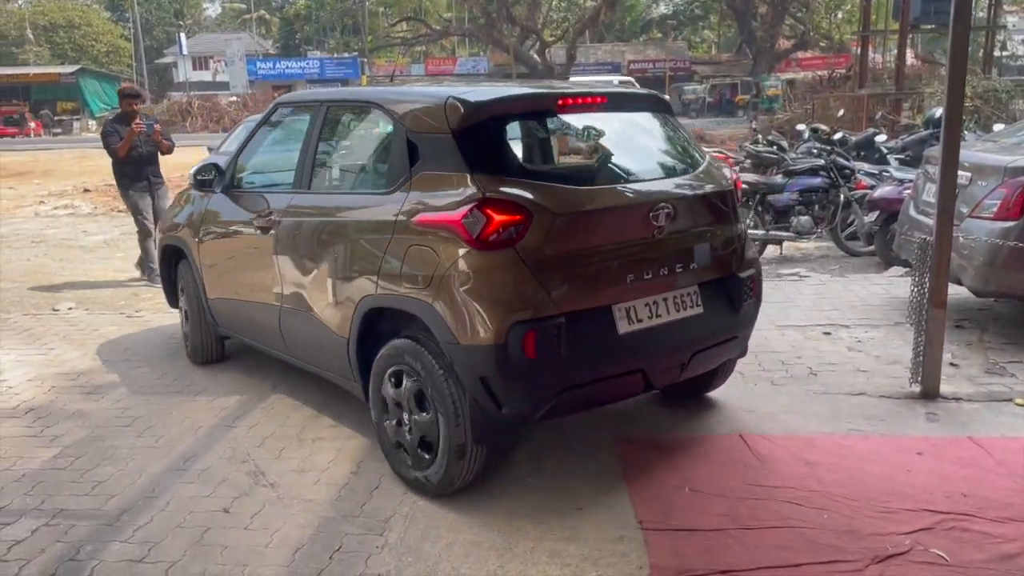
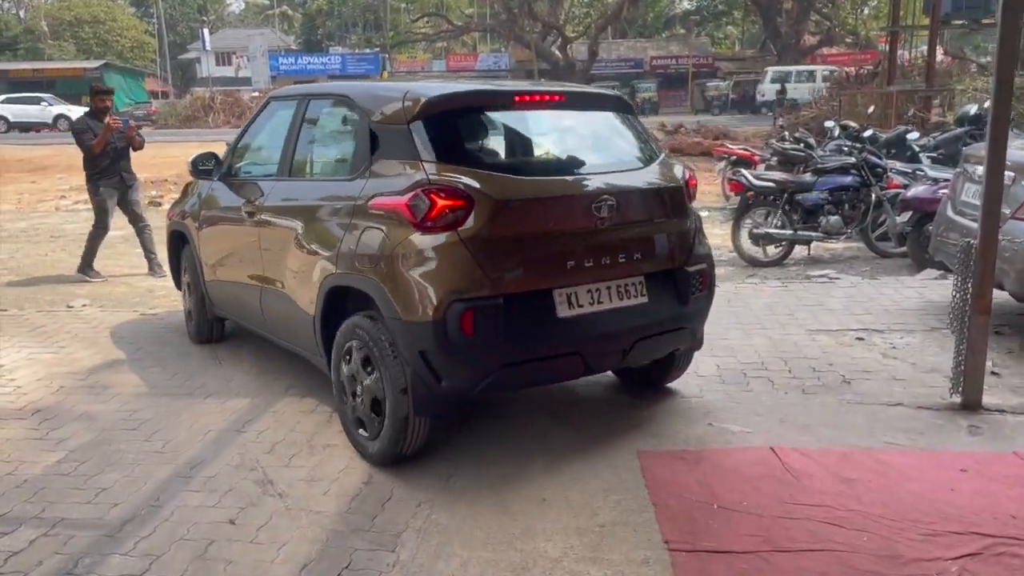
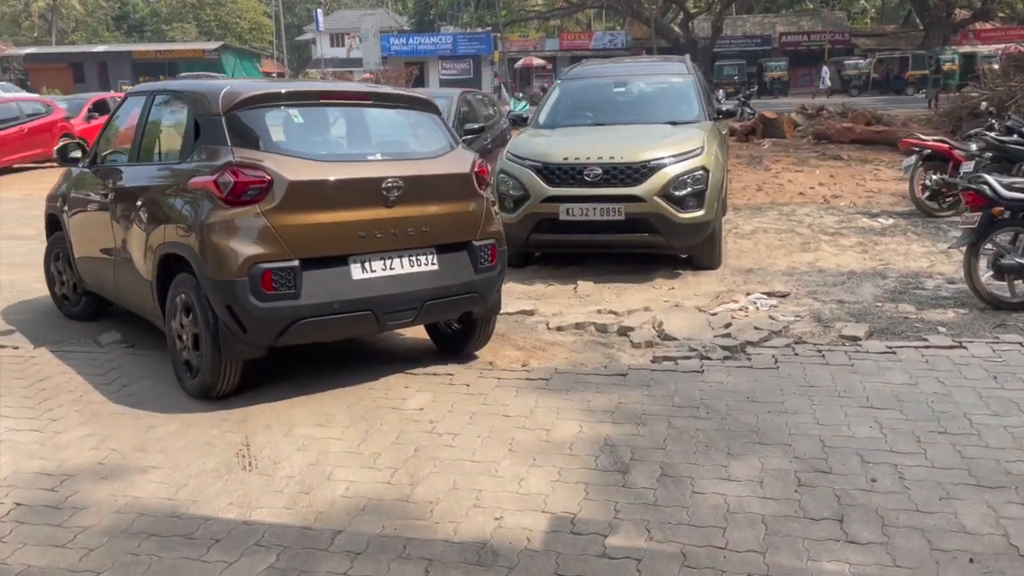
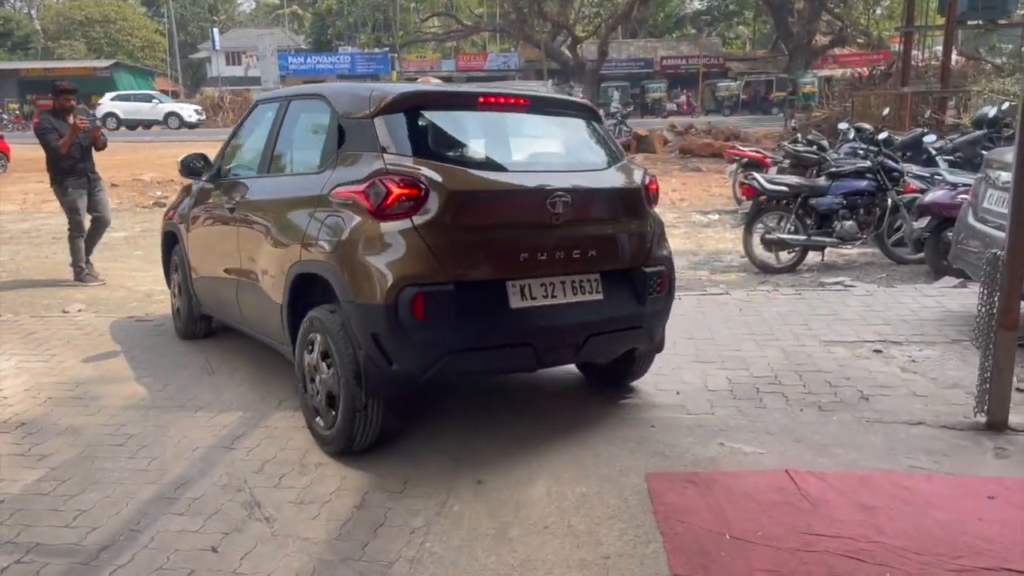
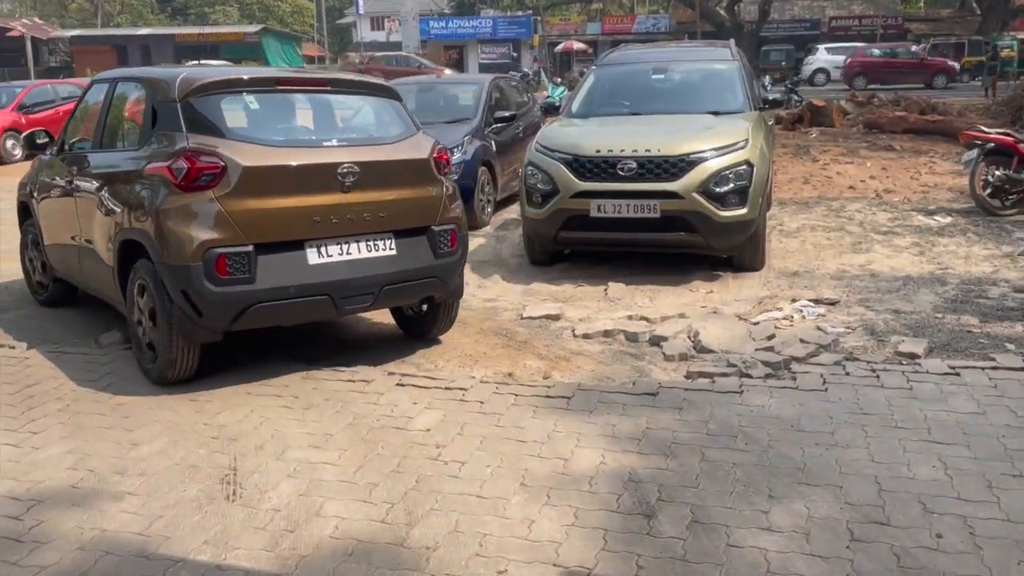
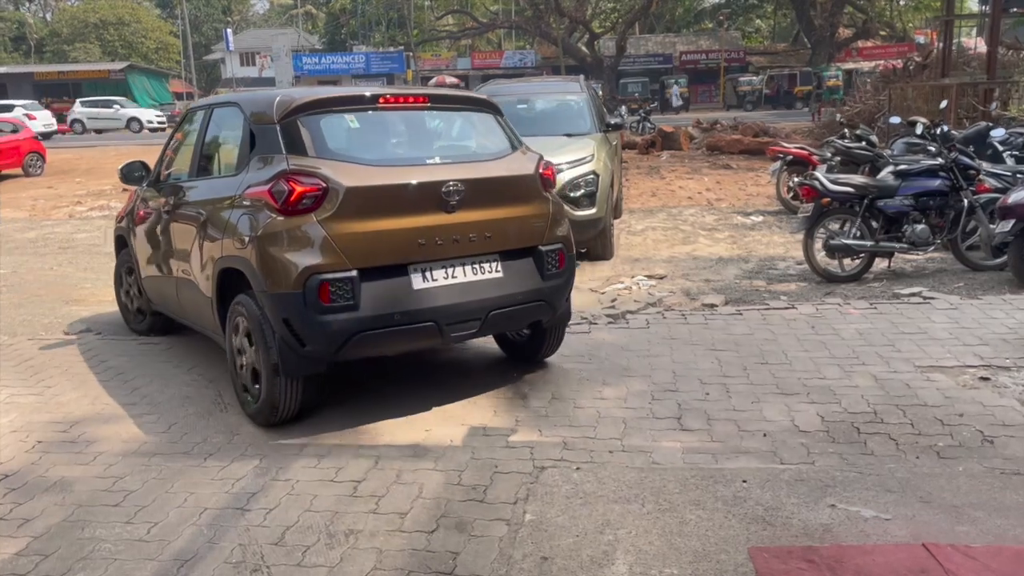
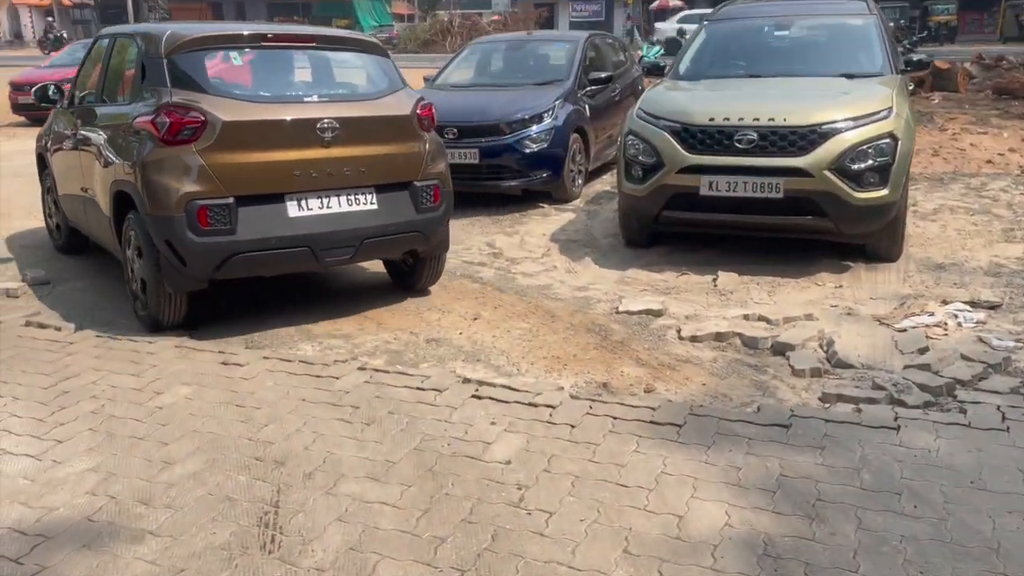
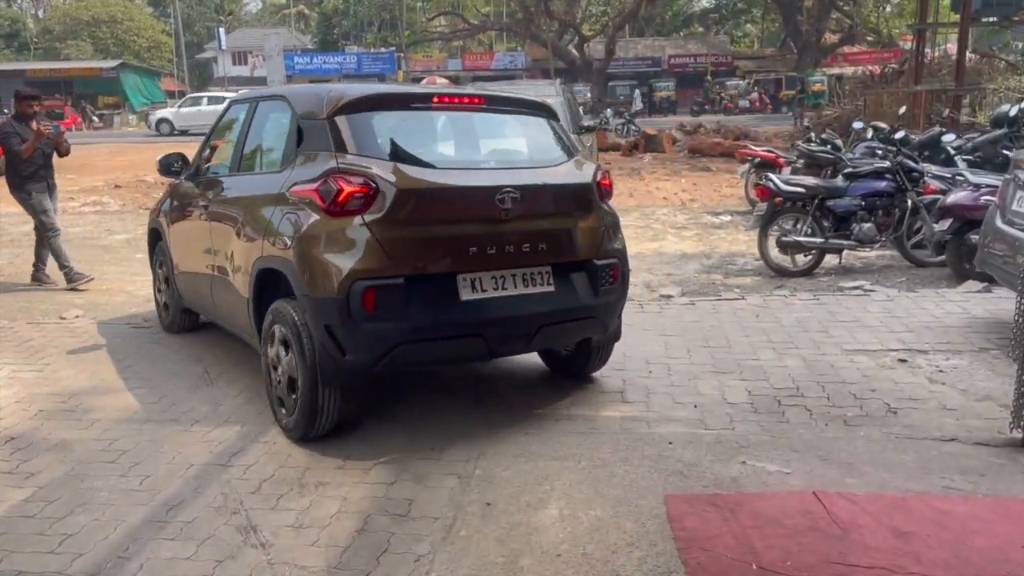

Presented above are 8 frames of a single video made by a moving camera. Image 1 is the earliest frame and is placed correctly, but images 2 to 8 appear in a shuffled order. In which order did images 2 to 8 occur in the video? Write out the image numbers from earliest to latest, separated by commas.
2, 4, 8, 6, 3, 5, 7
